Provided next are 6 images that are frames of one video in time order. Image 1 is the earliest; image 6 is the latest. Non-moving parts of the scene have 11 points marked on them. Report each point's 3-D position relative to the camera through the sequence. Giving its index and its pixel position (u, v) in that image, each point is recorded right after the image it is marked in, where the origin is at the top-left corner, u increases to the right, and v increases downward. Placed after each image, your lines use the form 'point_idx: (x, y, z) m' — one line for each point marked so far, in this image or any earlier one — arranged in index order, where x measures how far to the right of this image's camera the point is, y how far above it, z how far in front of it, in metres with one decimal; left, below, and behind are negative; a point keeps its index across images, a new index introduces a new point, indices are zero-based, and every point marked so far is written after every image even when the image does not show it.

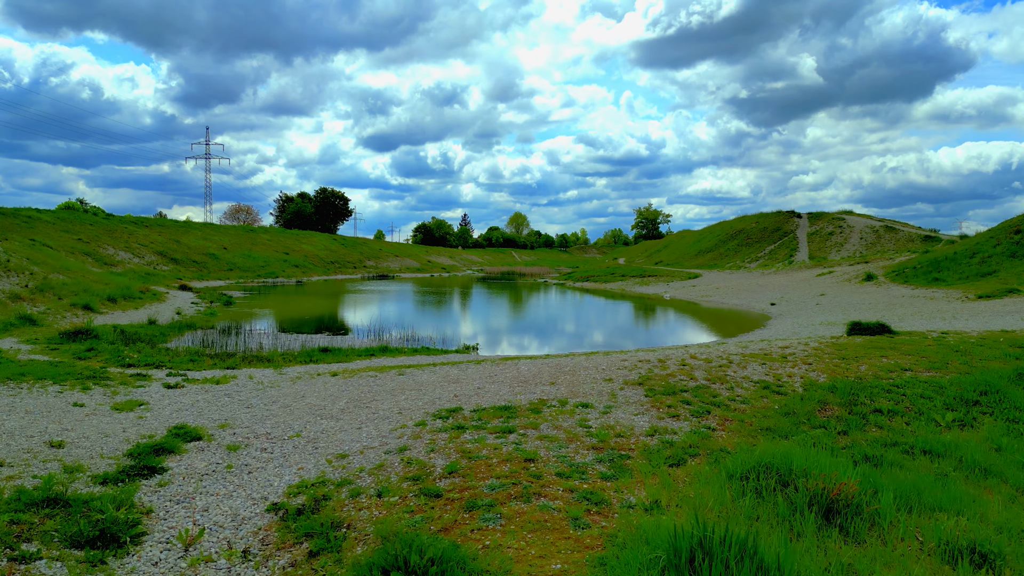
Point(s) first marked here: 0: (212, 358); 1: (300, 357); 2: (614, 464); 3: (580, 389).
0: (-5.0, -1.2, +15.8) m
1: (-3.6, -1.2, +16.4) m
2: (+0.7, -1.2, +6.6) m
3: (+0.7, -1.0, +9.4) m
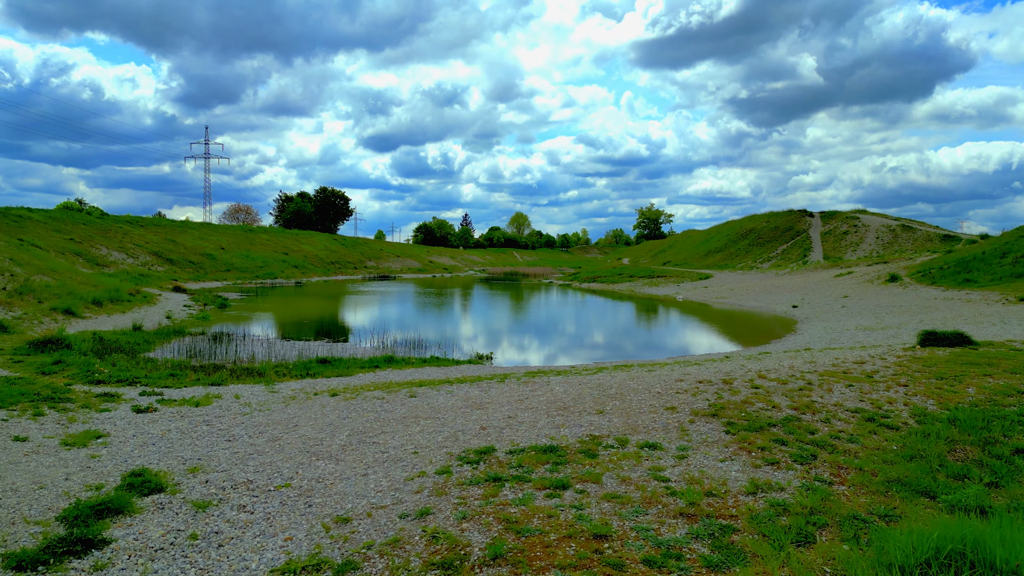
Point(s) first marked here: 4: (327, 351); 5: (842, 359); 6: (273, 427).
0: (-4.6, -1.2, +14.0) m
1: (-3.3, -1.3, +14.6) m
2: (+1.0, -1.3, +4.8) m
3: (+1.0, -1.1, +7.6) m
4: (-3.6, -1.3, +19.6) m
5: (+4.0, -0.9, +11.7) m
6: (-2.2, -1.3, +8.9) m
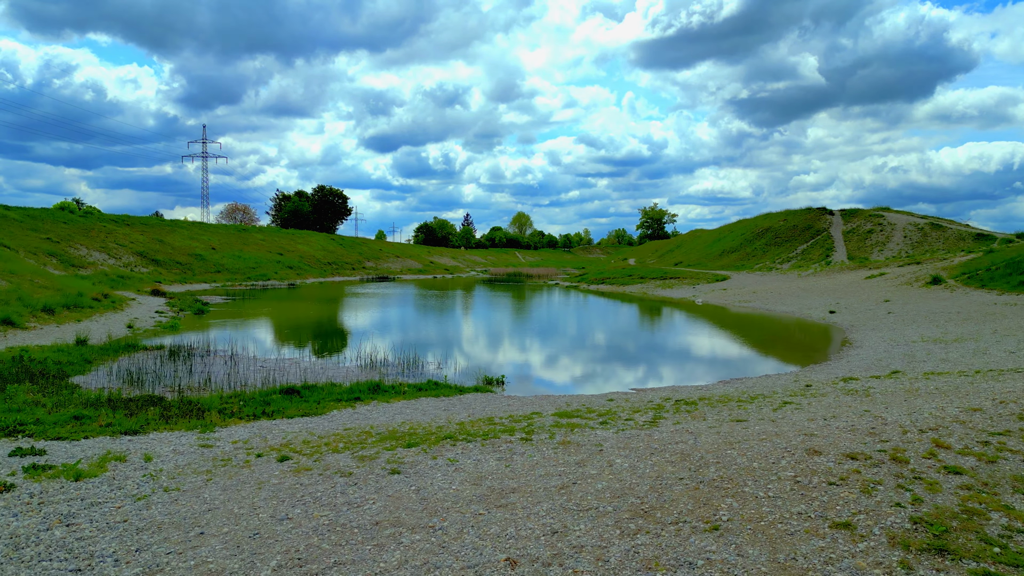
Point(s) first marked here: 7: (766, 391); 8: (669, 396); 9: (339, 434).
0: (-4.4, -1.4, +10.6) m
1: (-3.0, -1.4, +11.2) m
2: (+1.3, -1.4, +1.4) m
3: (+1.2, -1.2, +4.2) m
4: (-3.4, -1.4, +16.1) m
5: (+4.3, -1.0, +8.3) m
6: (-2.0, -1.4, +5.5) m
7: (+3.1, -1.3, +11.9) m
8: (+1.9, -1.3, +11.8) m
9: (-1.6, -1.3, +8.9) m
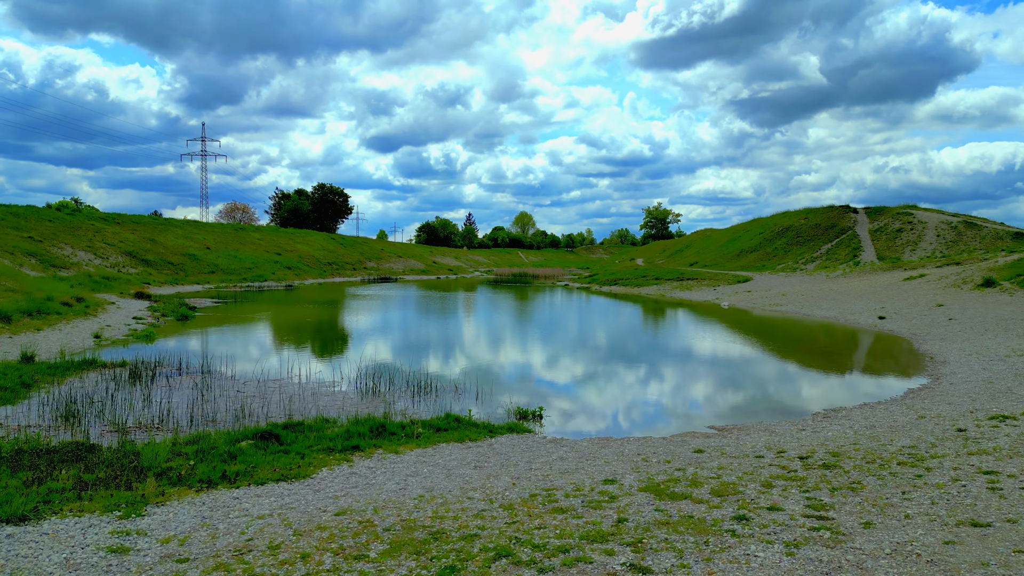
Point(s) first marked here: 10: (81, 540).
0: (-3.9, -1.5, +7.5) m
1: (-2.5, -1.5, +8.1) m
2: (+1.7, -1.5, -1.7) m
3: (+1.7, -1.3, +1.1) m
4: (-2.9, -1.5, +13.0) m
5: (+4.7, -1.1, +5.2) m
6: (-1.5, -1.5, +2.4) m
7: (+3.6, -1.4, +8.8) m
8: (+2.4, -1.4, +8.7) m
9: (-1.1, -1.4, +5.8) m
10: (-2.6, -1.5, +5.9) m
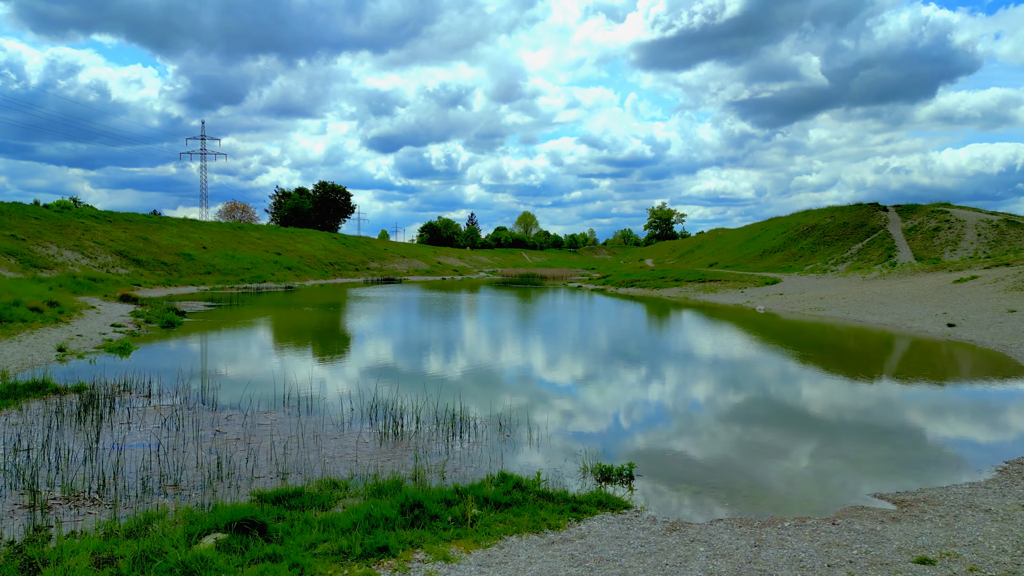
0: (-3.2, -1.5, +4.3) m
1: (-1.9, -1.6, +4.9) m
2: (+2.4, -1.6, -4.9) m
3: (+2.4, -1.4, -2.1) m
4: (-2.2, -1.6, +9.9) m
5: (+5.4, -1.2, +2.0) m
6: (-0.9, -1.6, -0.7) m
7: (+4.3, -1.5, +5.6) m
8: (+3.1, -1.5, +5.5) m
9: (-0.4, -1.5, +2.6) m
10: (-1.9, -1.6, +2.7) m
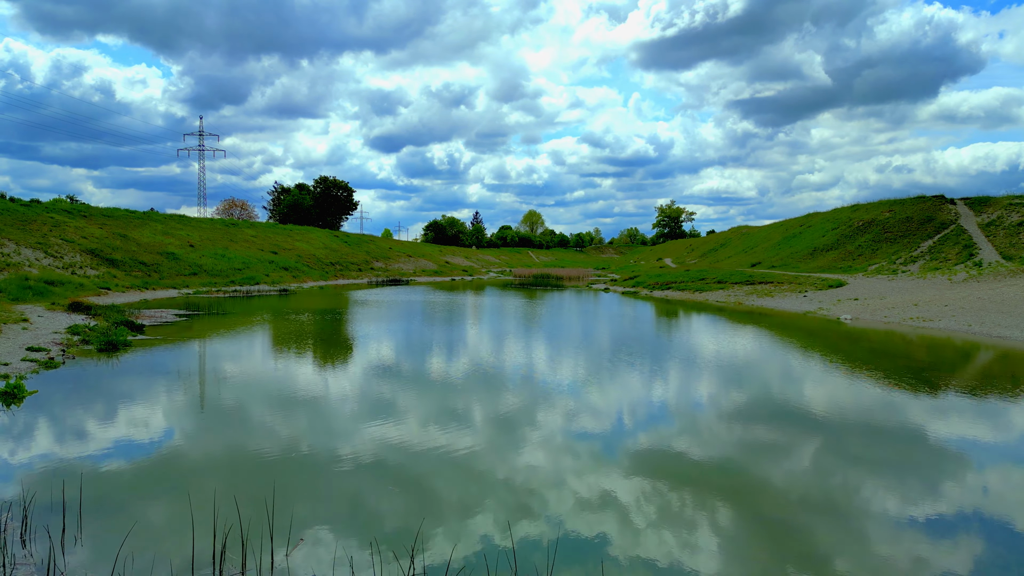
0: (-2.2, -1.7, -2.1) m
1: (-0.8, -1.8, -1.5) m
2: (+3.4, -1.8, -11.3) m
3: (+3.4, -1.6, -8.5) m
4: (-1.1, -1.8, +3.5) m
5: (+6.5, -1.4, -4.4) m
6: (+0.2, -1.8, -7.2) m
7: (+5.4, -1.7, -0.8) m
8: (+4.1, -1.7, -0.9) m
9: (+0.6, -1.7, -3.8) m
10: (-0.9, -1.8, -3.7) m
